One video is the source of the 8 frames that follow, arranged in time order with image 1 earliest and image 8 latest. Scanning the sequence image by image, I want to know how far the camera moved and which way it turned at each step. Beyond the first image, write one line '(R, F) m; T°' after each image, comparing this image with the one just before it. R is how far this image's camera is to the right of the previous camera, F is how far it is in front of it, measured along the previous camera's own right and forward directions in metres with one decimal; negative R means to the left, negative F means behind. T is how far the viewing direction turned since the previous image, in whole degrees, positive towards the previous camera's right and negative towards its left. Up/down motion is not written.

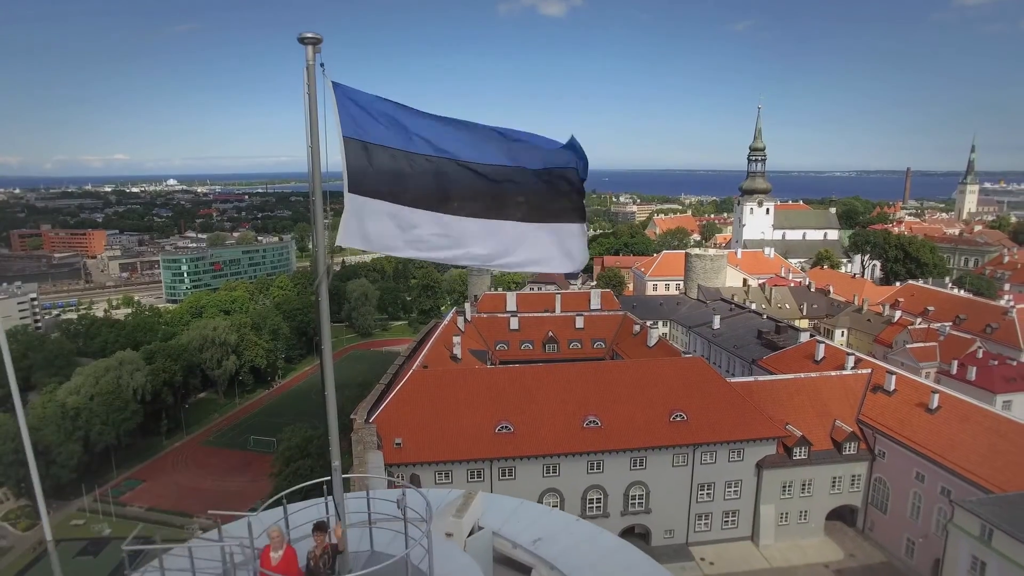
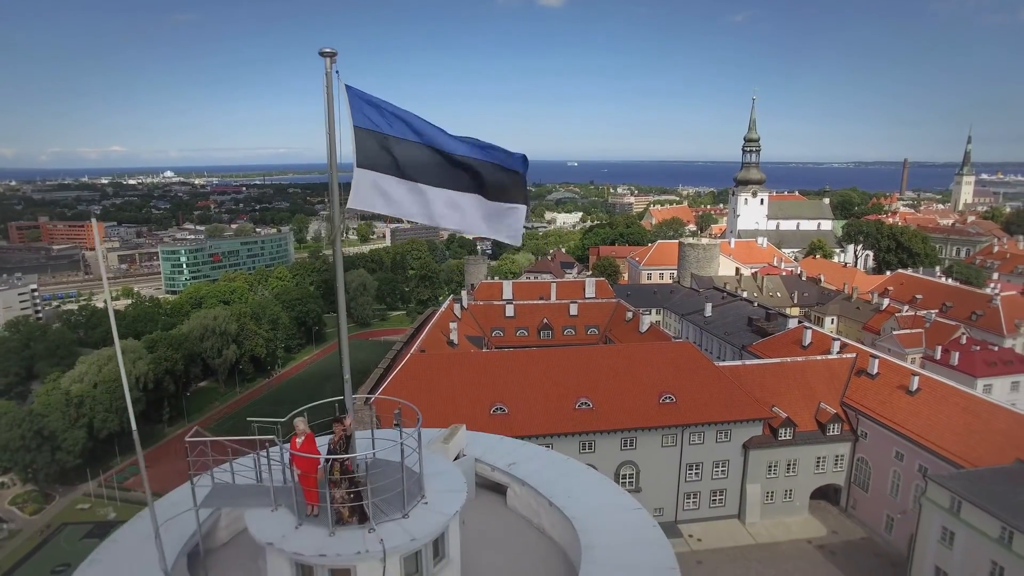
(+0.1, -0.8) m; 0°
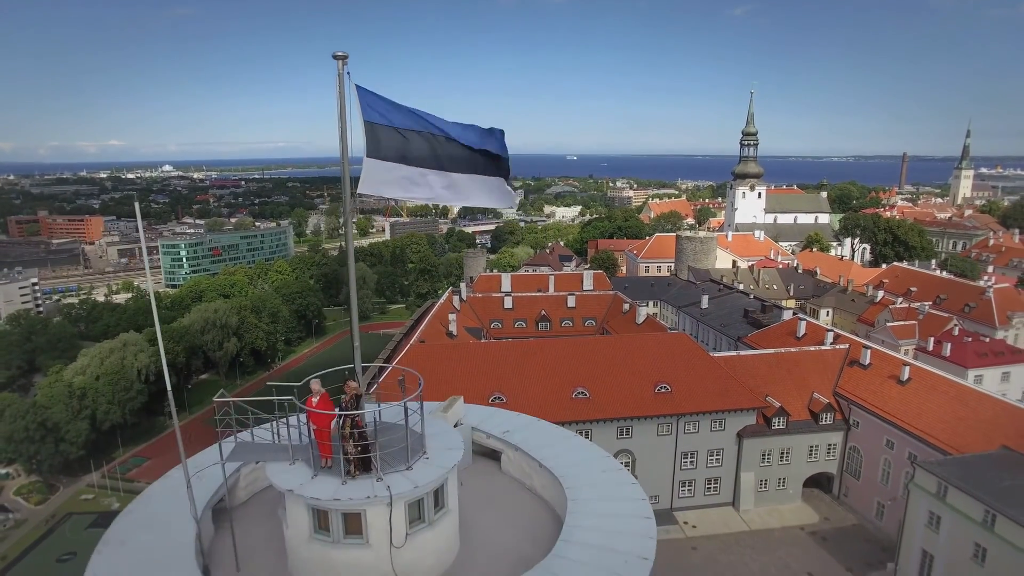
(0.0, -0.4) m; 0°
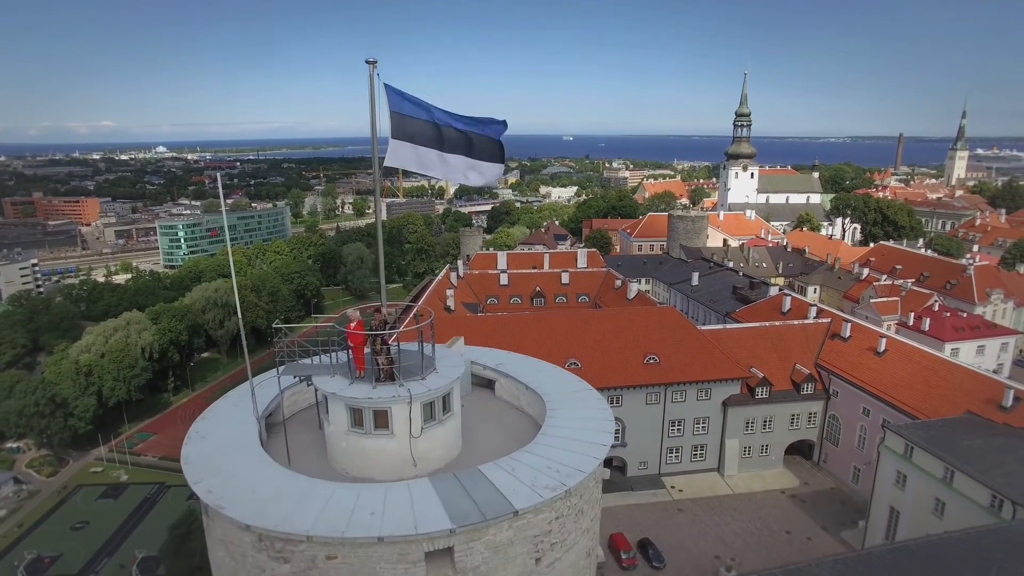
(0.0, -1.1) m; 0°
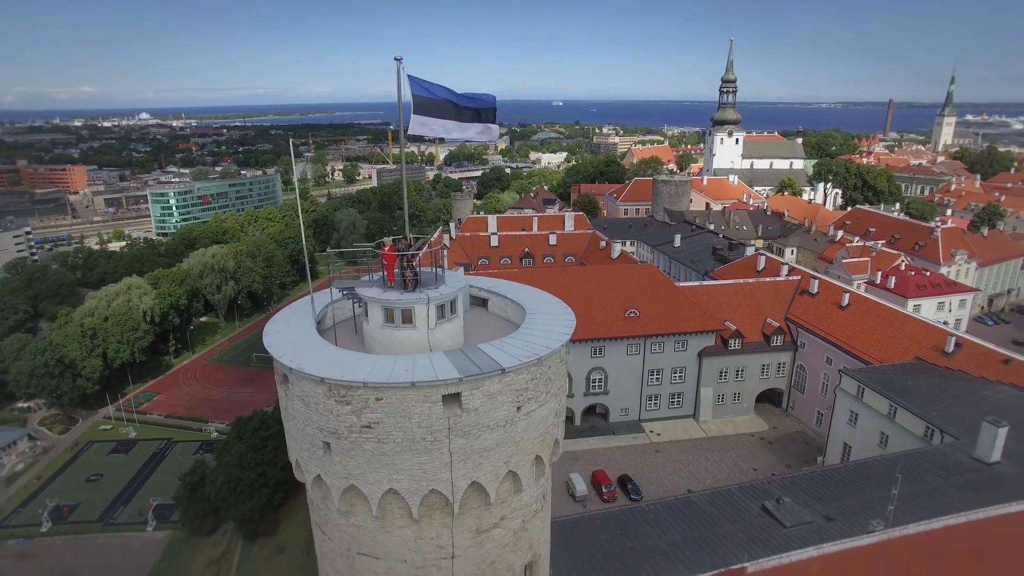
(0.0, -1.8) m; +1°
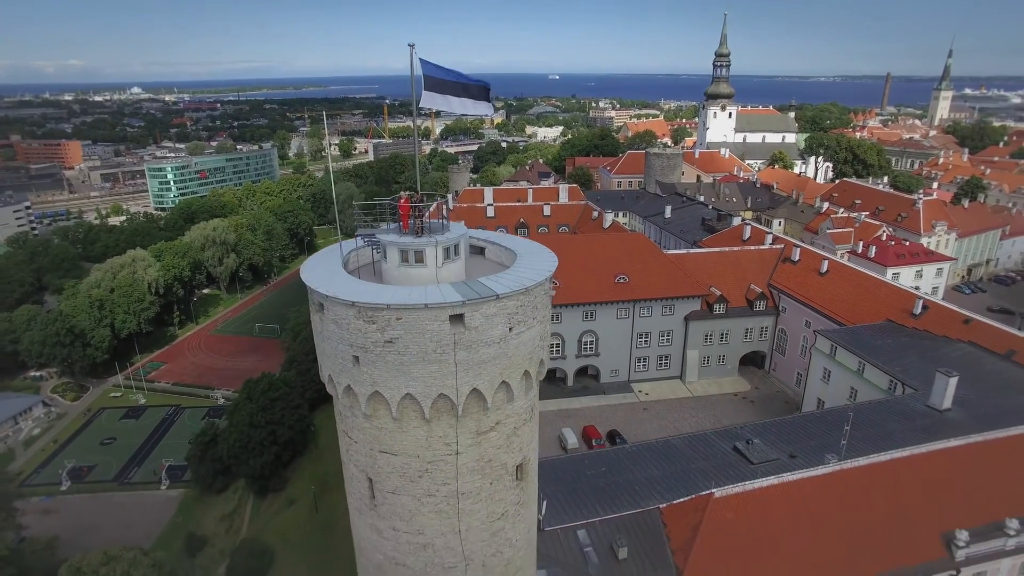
(0.0, -1.5) m; 0°
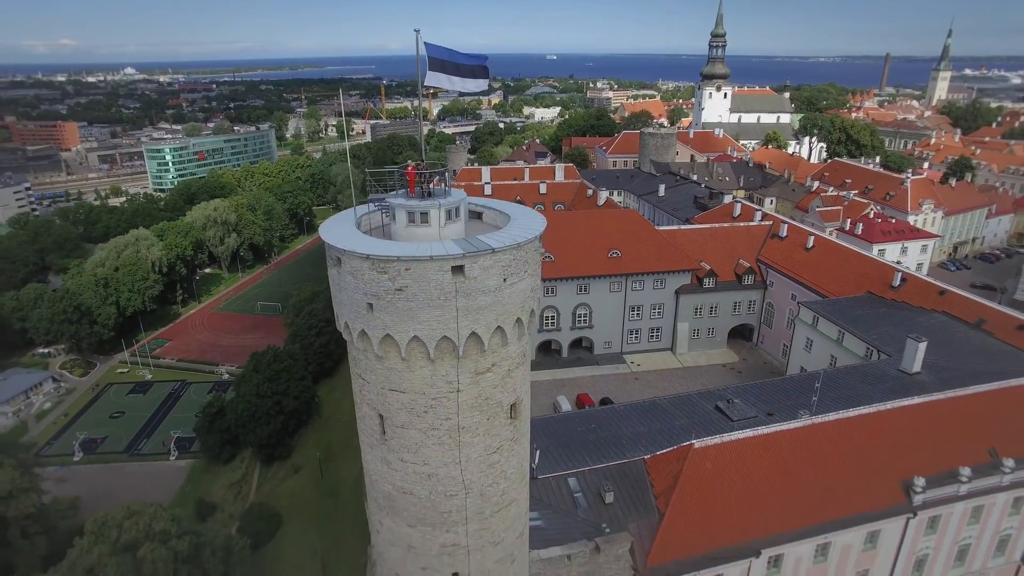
(+0.1, -1.1) m; 0°
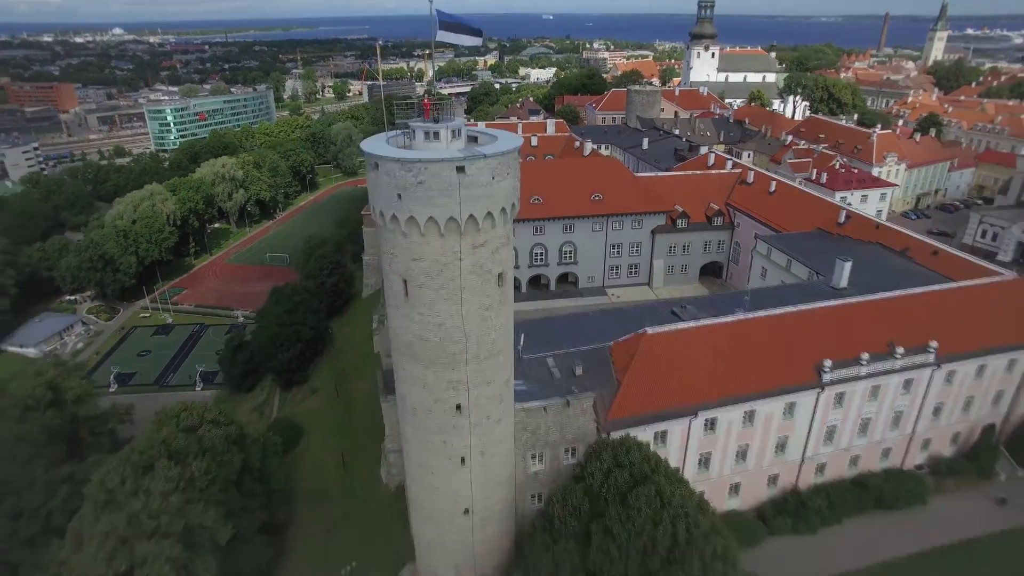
(+0.2, -3.8) m; 0°
